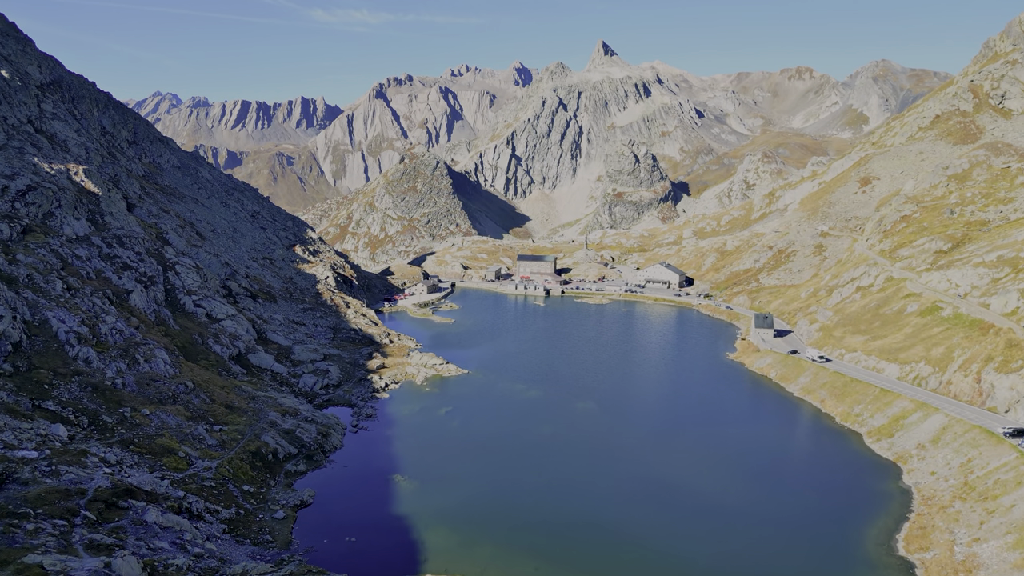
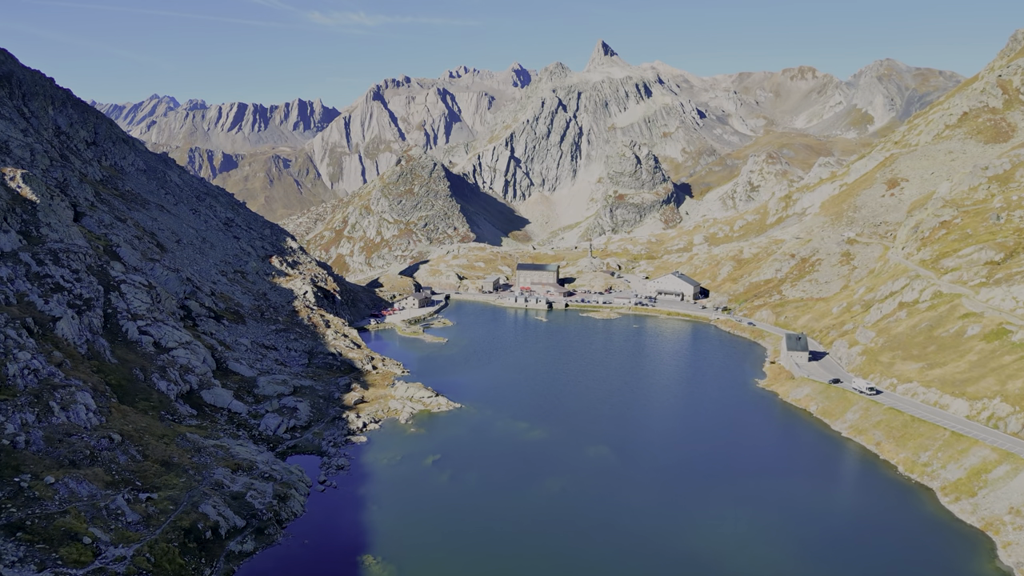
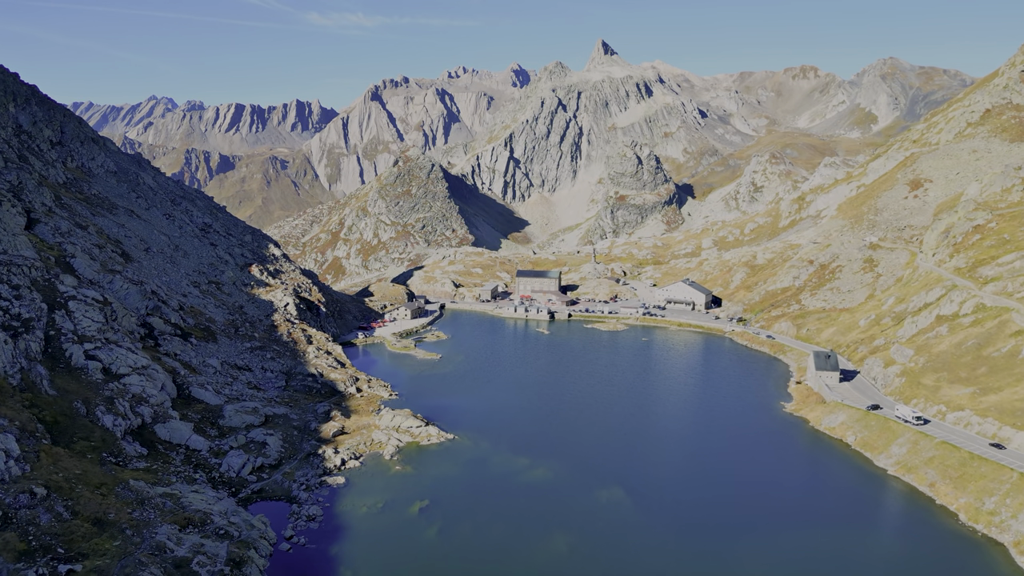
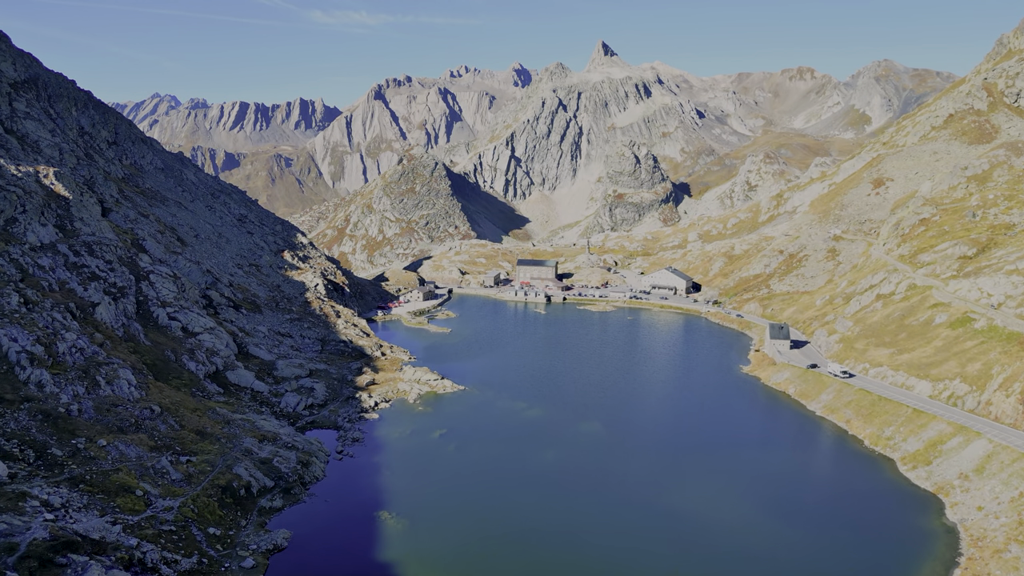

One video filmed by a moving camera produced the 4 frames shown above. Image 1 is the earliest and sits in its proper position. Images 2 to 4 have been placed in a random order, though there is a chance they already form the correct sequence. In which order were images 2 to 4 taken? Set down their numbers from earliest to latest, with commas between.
4, 2, 3
